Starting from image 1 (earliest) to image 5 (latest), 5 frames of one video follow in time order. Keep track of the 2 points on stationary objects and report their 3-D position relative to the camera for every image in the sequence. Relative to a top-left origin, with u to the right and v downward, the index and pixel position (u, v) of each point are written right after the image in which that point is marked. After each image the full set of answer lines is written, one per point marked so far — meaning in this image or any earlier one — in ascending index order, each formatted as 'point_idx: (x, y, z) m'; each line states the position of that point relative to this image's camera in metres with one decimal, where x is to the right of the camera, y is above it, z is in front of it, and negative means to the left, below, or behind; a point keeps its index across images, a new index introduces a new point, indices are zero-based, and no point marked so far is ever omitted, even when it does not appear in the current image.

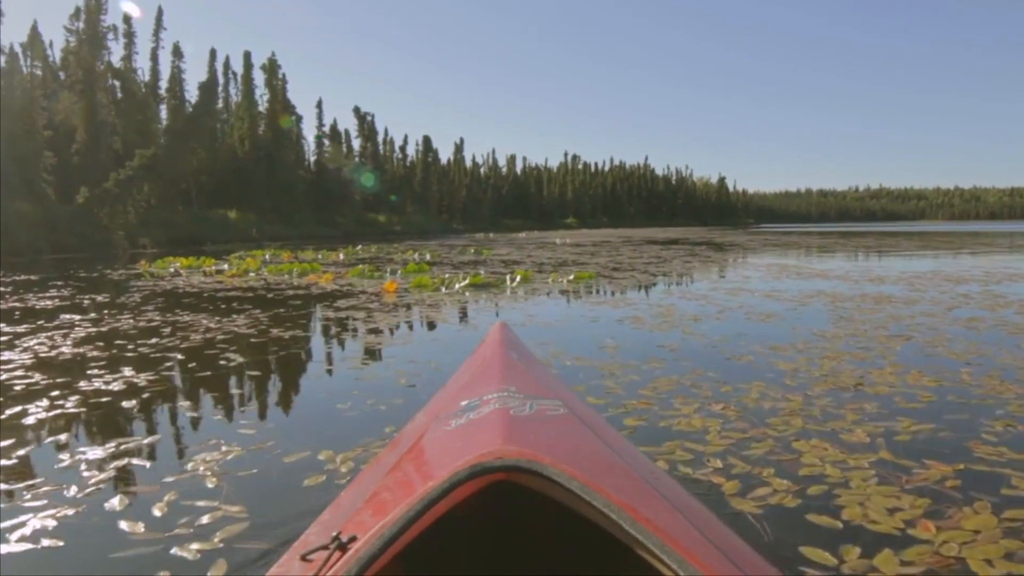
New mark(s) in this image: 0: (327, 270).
0: (-3.9, +0.4, +13.9) m
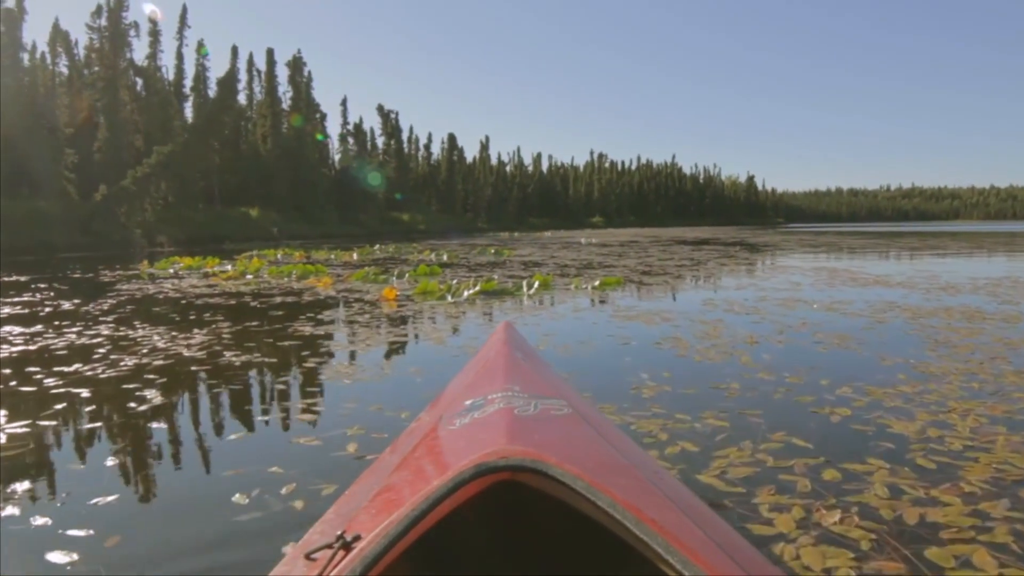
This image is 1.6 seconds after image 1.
0: (-3.5, +0.3, +12.9) m
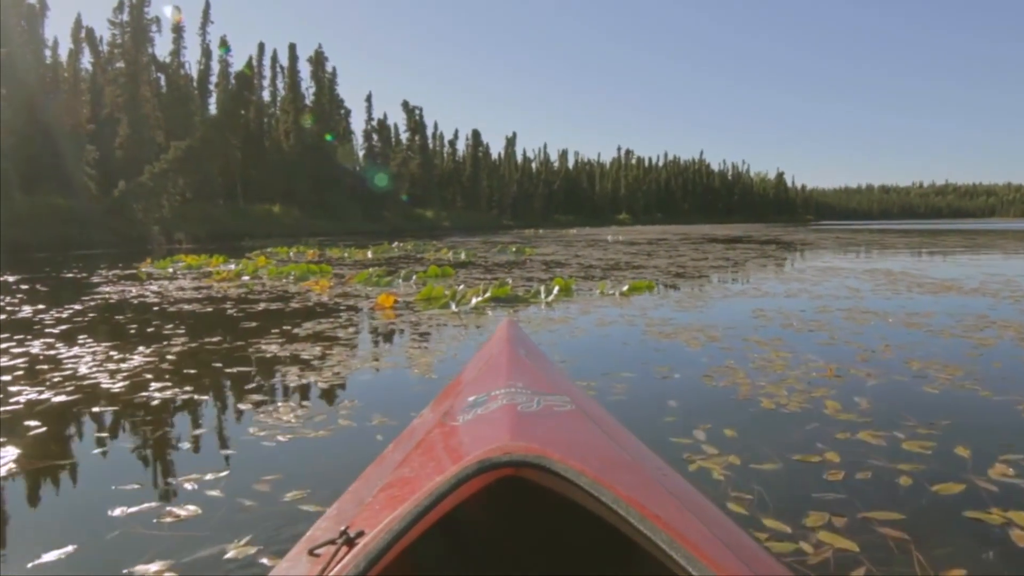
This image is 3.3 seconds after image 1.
0: (-3.2, +0.3, +11.9) m
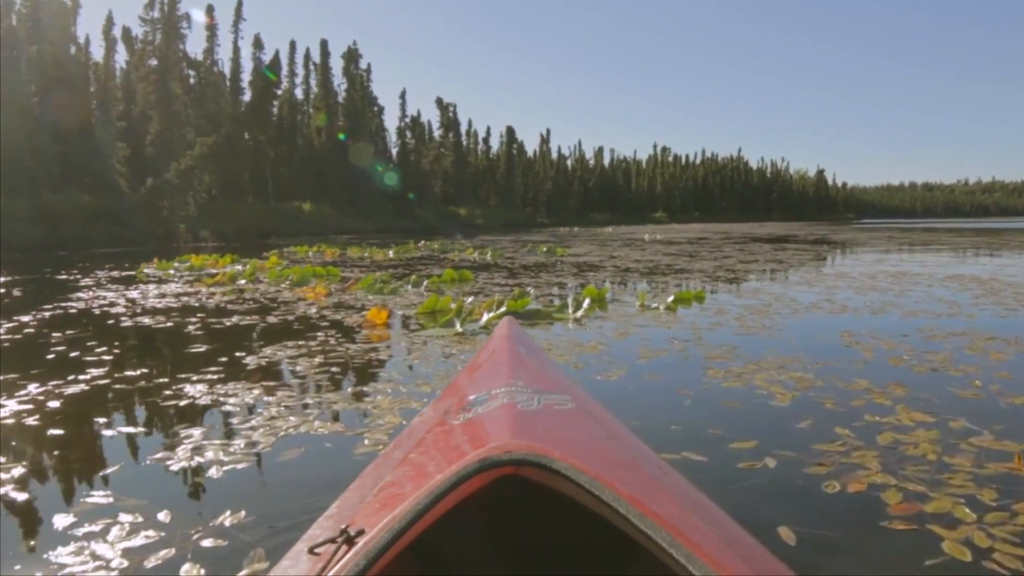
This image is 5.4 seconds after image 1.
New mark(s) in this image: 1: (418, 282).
0: (-2.8, +0.2, +10.7) m
1: (-1.4, +0.1, +9.3) m
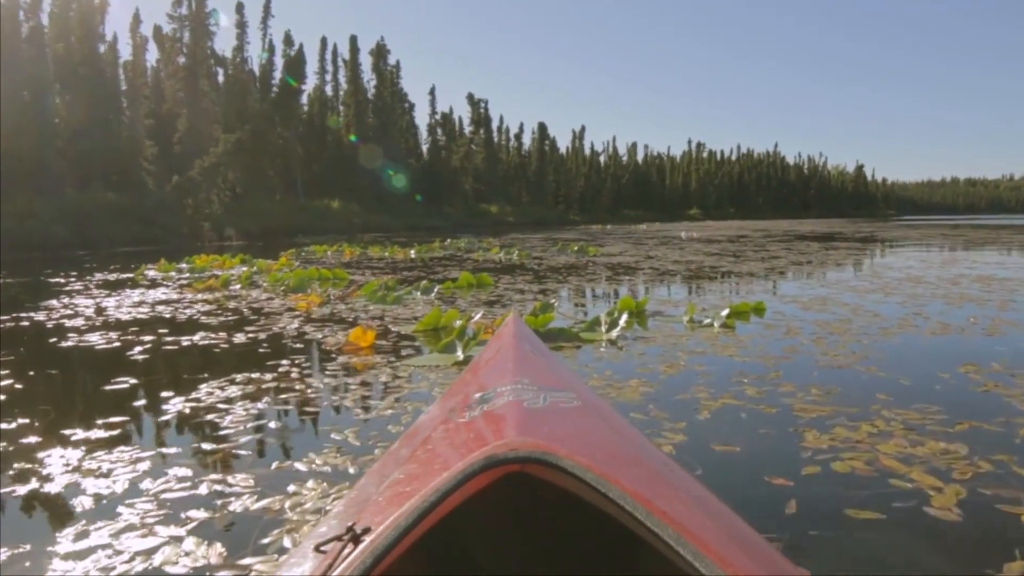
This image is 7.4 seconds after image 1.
0: (-2.4, +0.1, +9.7) m
1: (-1.1, 0.0, +8.2) m
